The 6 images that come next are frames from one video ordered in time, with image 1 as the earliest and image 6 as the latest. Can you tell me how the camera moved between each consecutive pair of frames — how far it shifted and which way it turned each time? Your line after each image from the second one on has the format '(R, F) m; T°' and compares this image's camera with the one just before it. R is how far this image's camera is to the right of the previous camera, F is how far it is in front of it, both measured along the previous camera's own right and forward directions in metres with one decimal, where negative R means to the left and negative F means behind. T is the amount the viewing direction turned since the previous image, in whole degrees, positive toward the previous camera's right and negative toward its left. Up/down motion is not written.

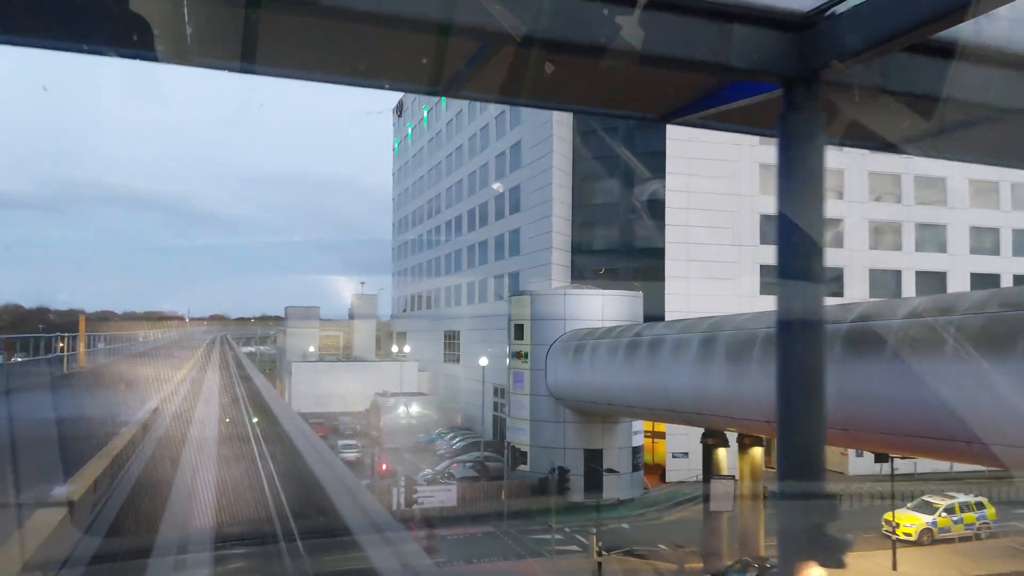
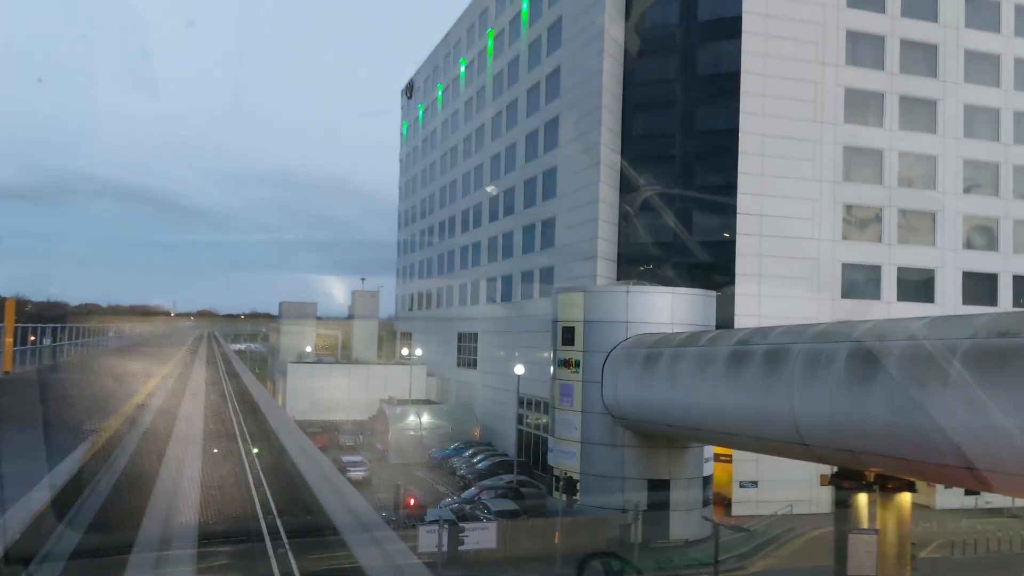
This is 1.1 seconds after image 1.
(-0.9, +2.6) m; +1°
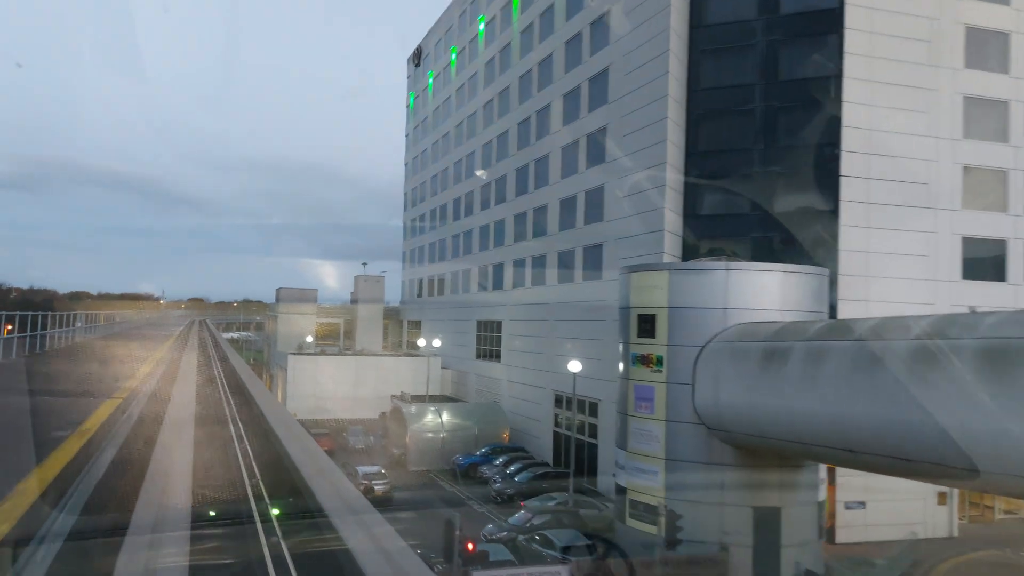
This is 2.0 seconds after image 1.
(-0.9, +2.6) m; +1°
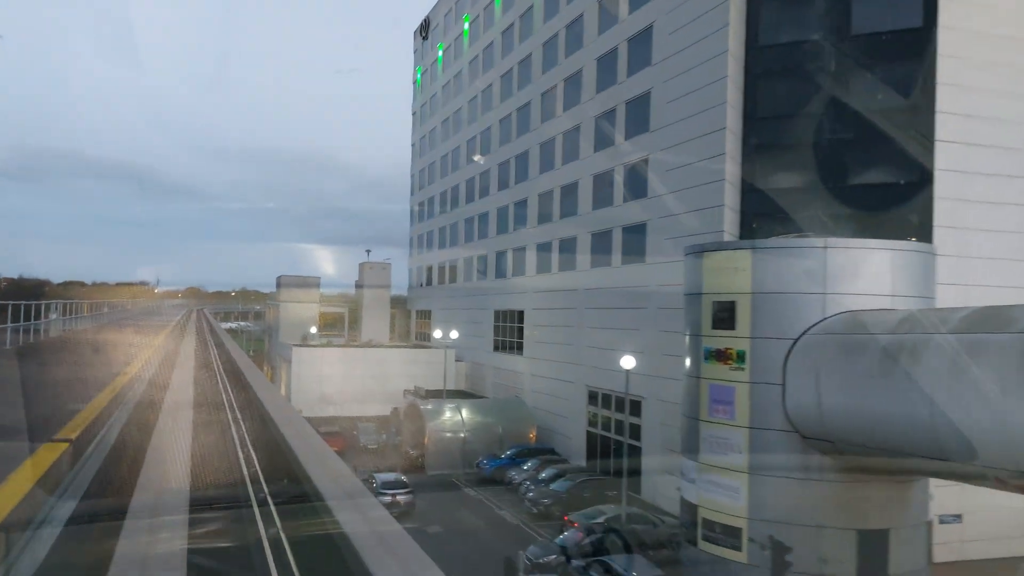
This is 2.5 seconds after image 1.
(-0.6, +1.6) m; 0°
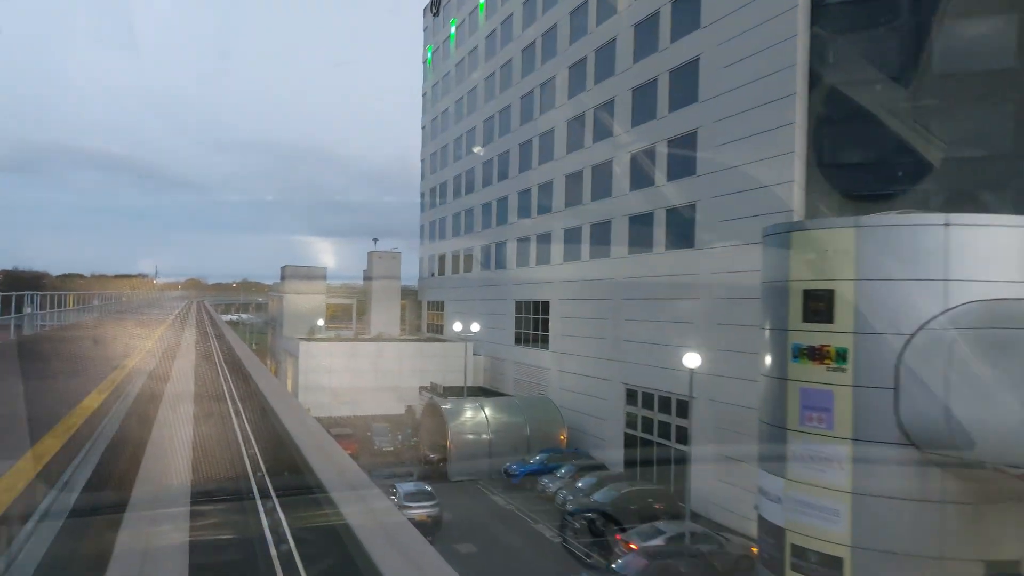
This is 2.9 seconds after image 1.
(-0.5, +1.3) m; 0°
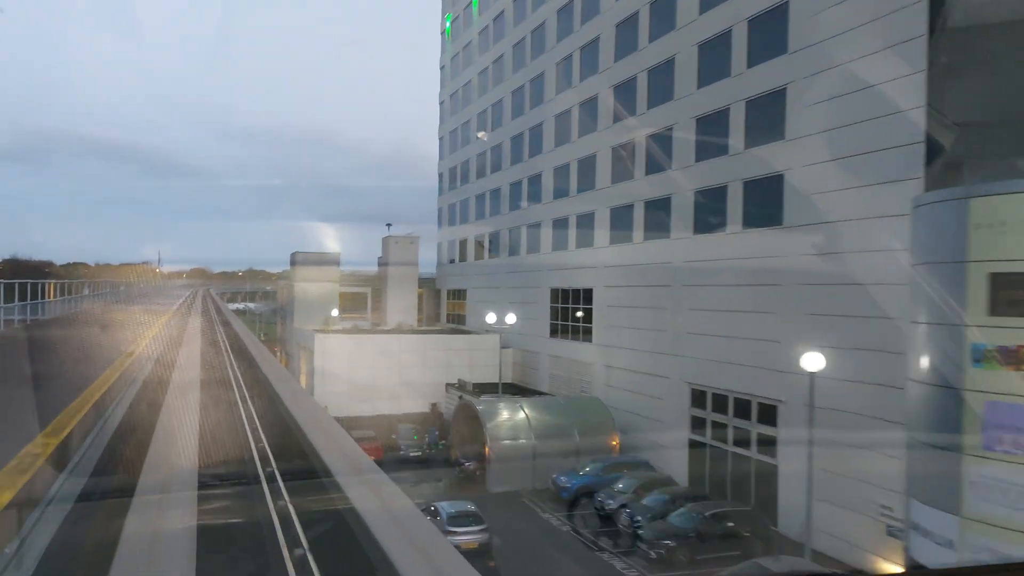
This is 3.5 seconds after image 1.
(-0.7, +1.8) m; 0°
